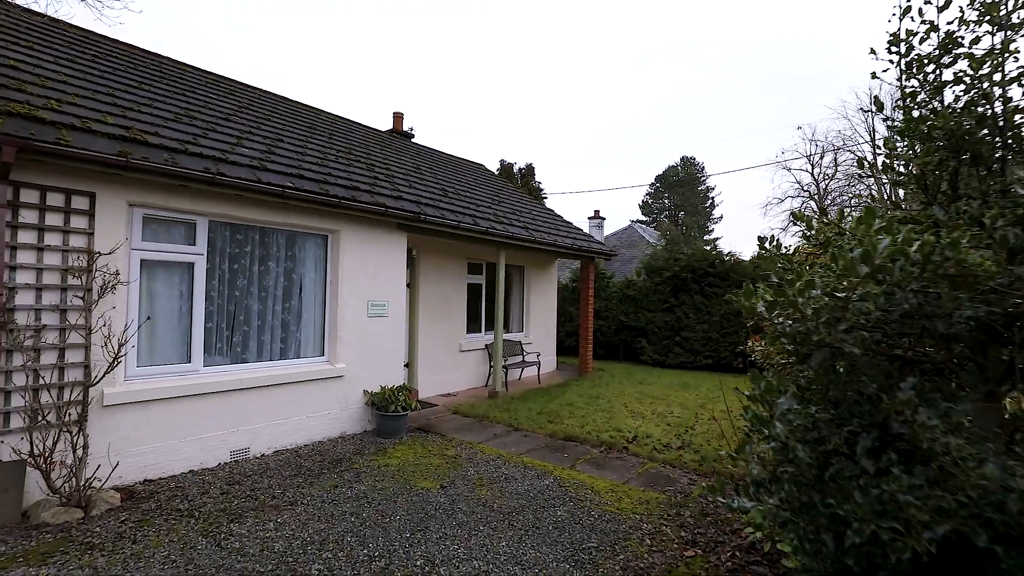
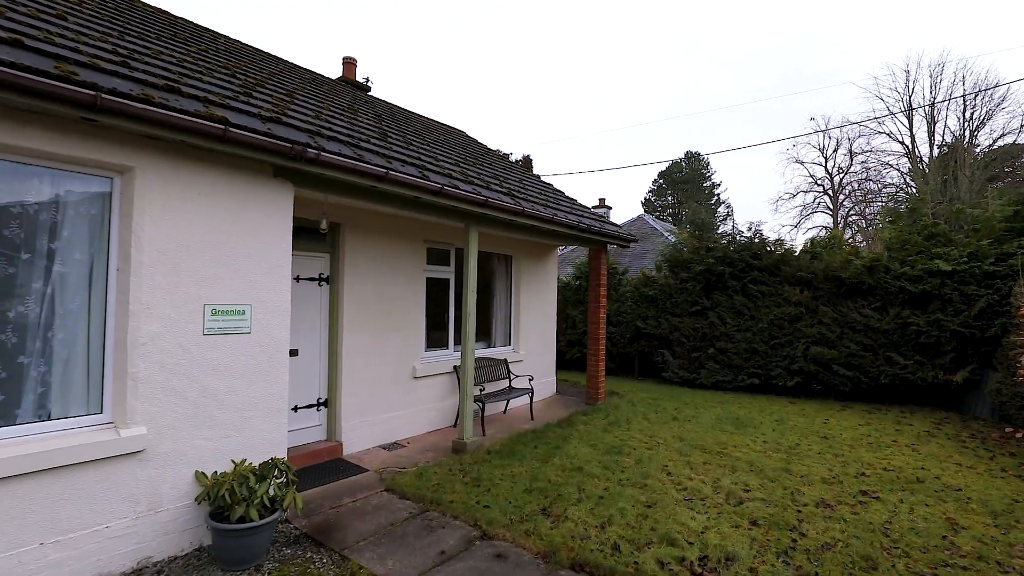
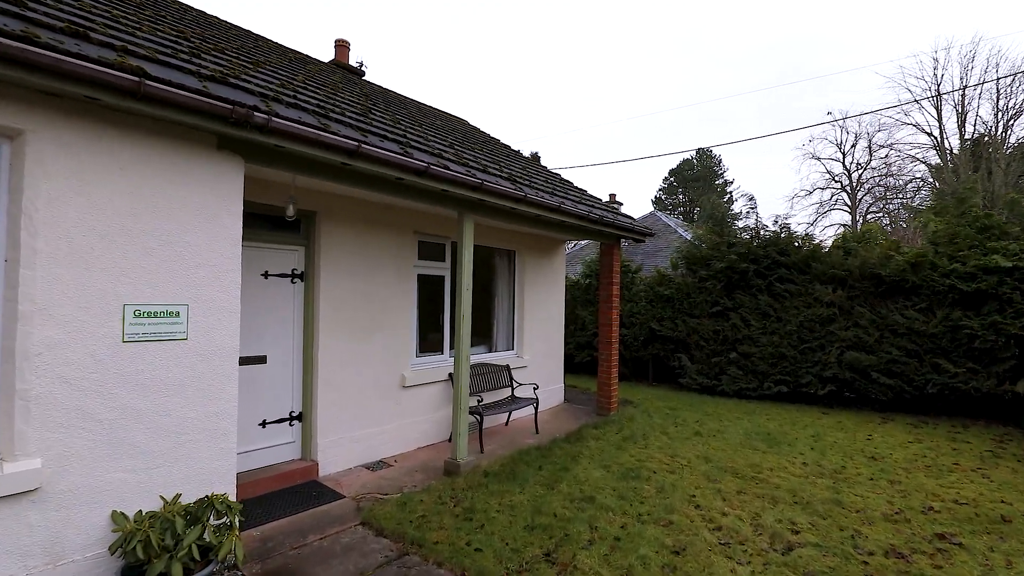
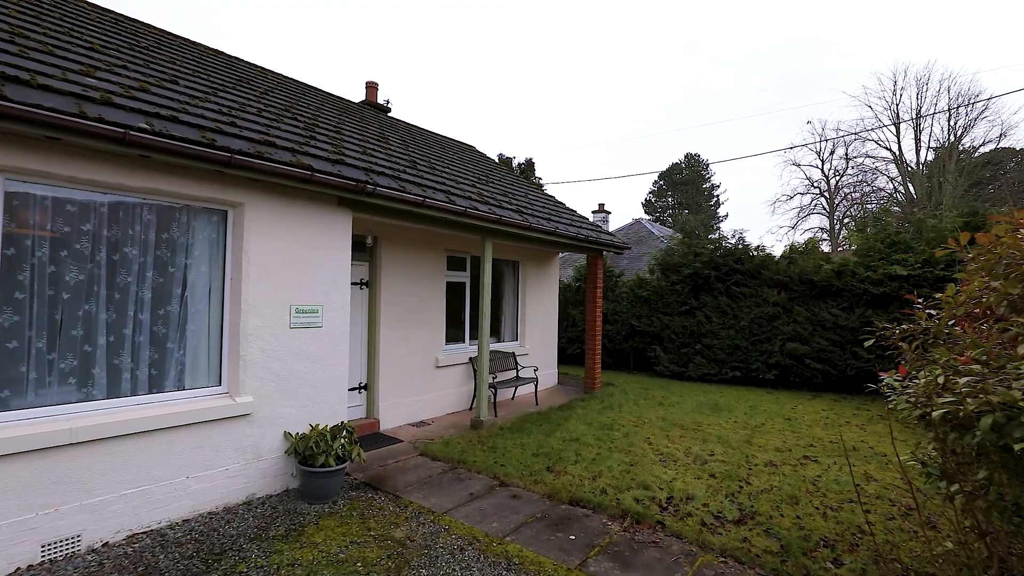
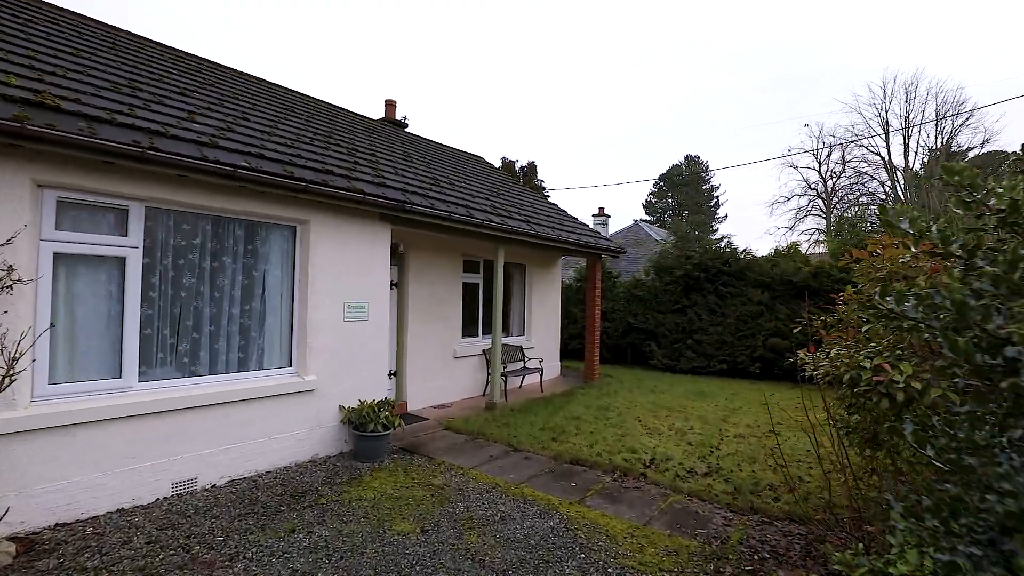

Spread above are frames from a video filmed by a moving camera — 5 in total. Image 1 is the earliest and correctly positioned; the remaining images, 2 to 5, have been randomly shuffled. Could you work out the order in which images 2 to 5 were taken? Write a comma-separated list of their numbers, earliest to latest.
5, 4, 2, 3
